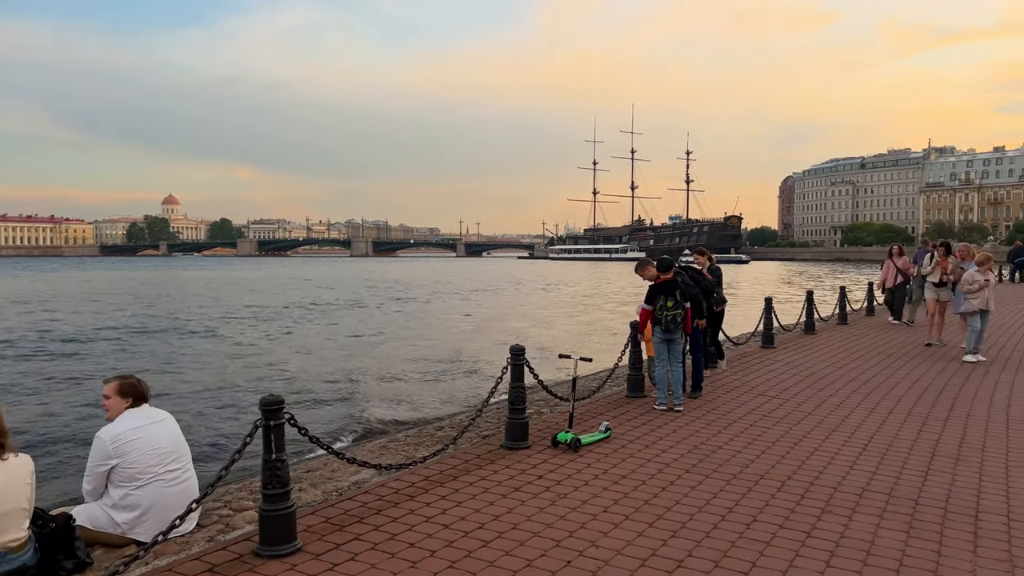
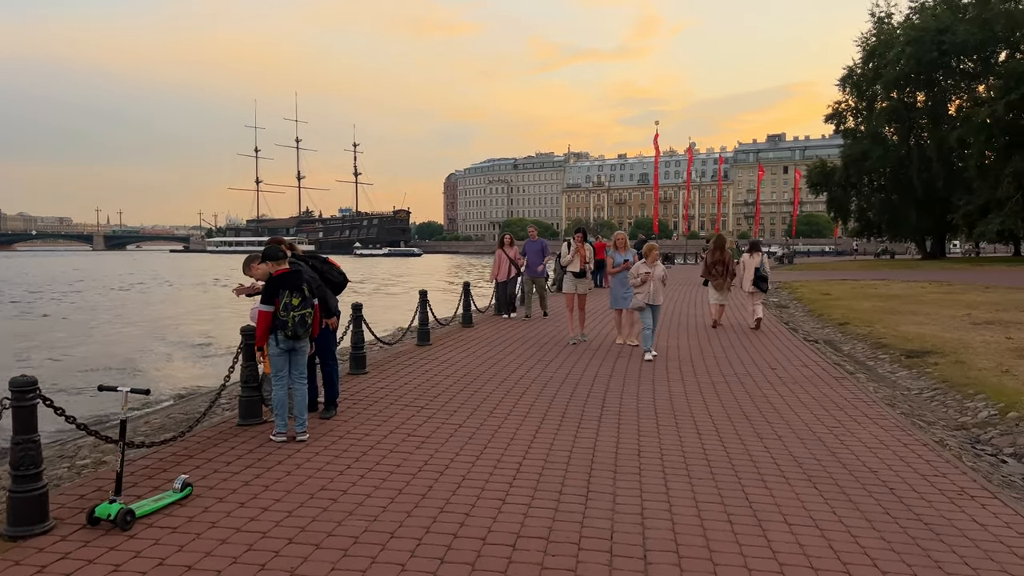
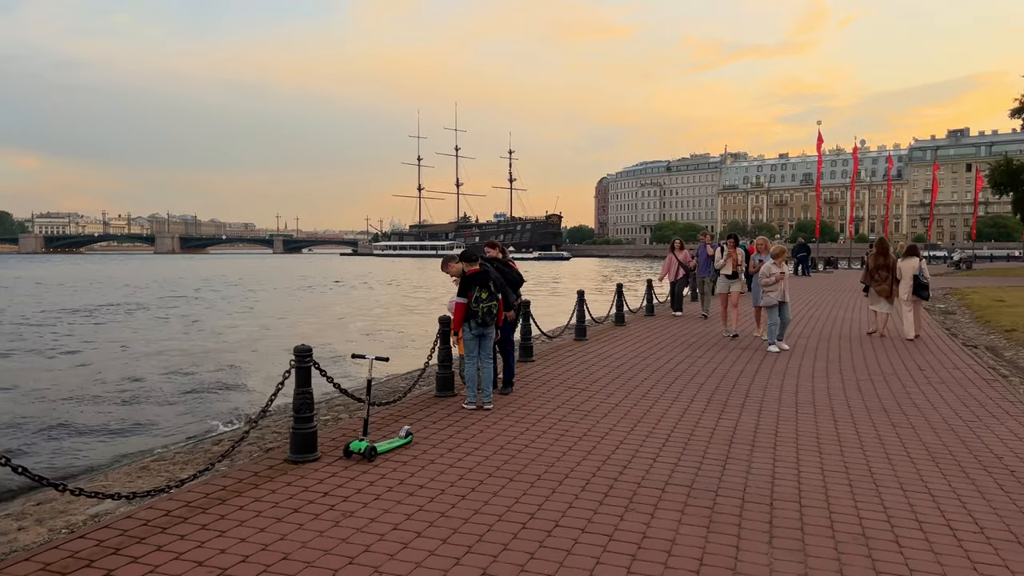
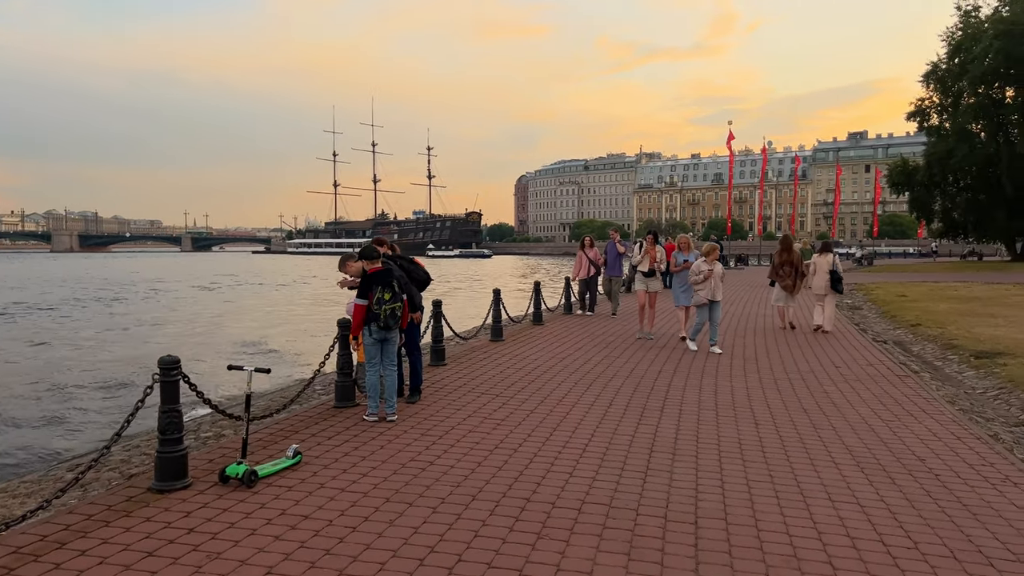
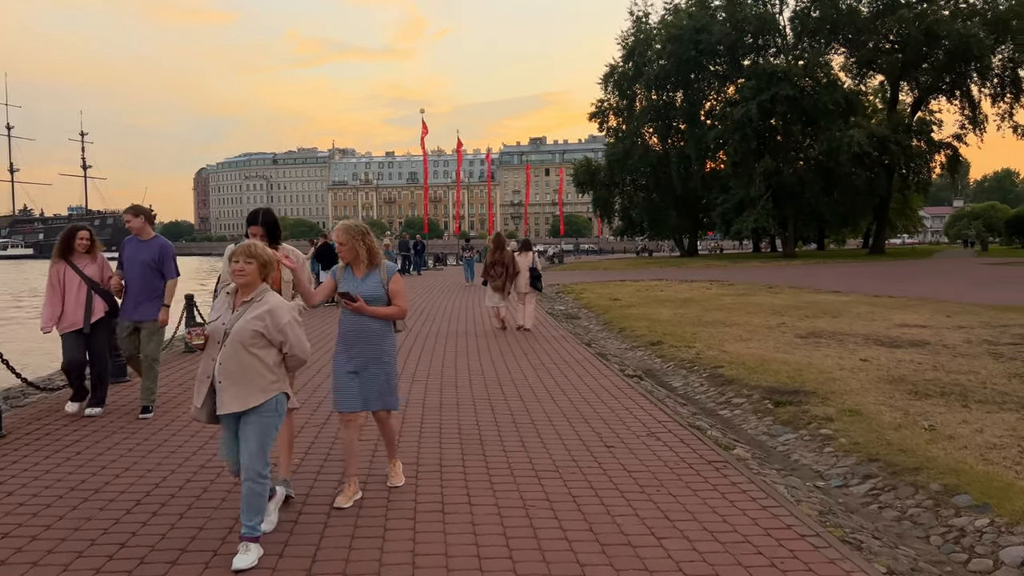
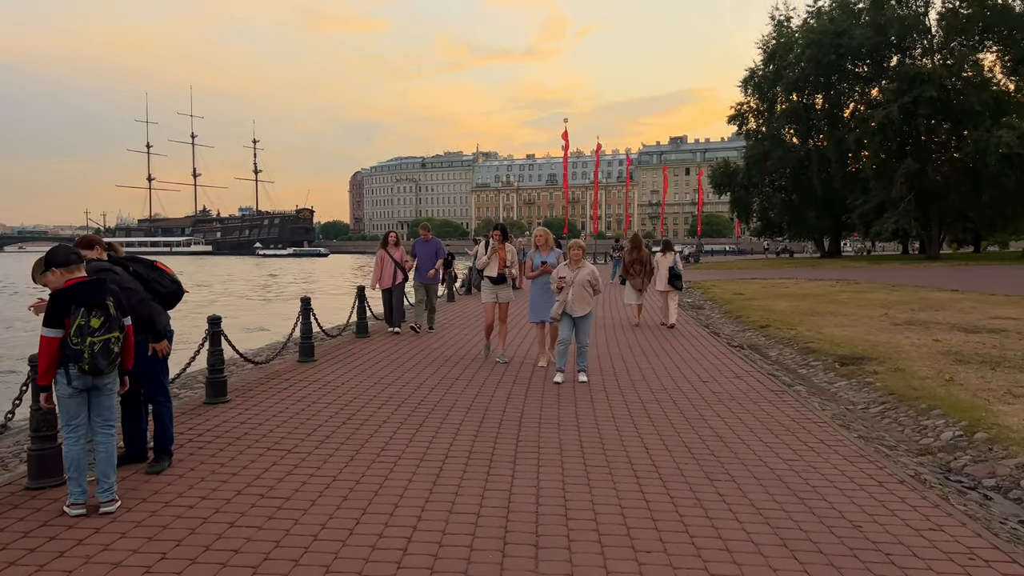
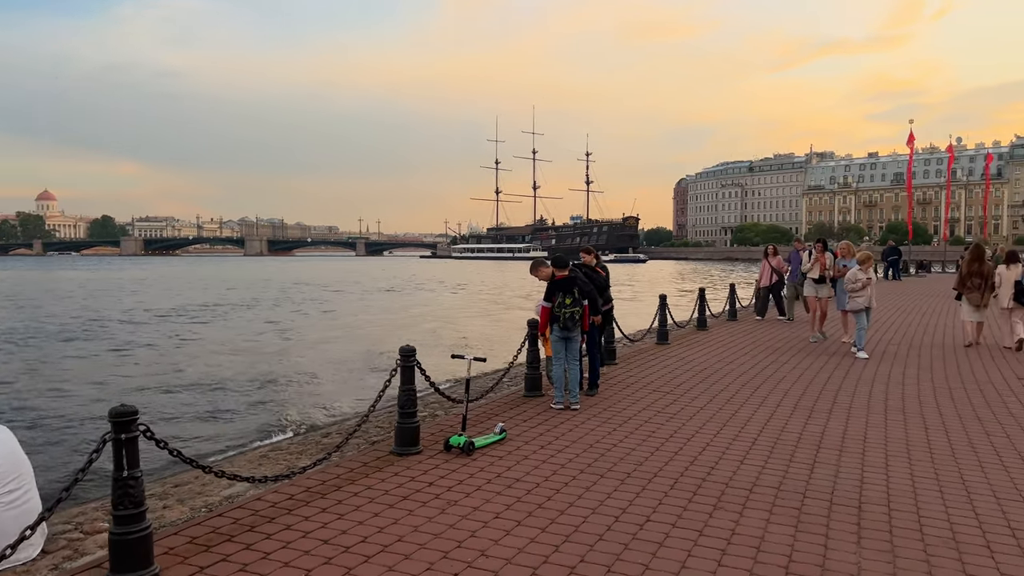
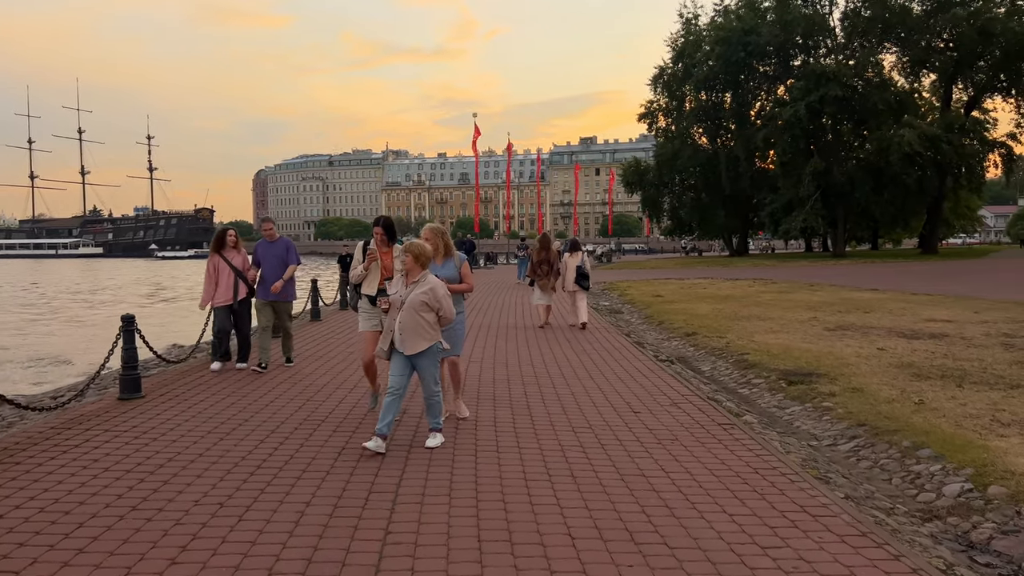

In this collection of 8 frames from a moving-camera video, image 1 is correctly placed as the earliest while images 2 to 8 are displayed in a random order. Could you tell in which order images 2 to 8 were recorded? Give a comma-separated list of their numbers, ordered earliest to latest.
7, 3, 4, 2, 6, 8, 5
